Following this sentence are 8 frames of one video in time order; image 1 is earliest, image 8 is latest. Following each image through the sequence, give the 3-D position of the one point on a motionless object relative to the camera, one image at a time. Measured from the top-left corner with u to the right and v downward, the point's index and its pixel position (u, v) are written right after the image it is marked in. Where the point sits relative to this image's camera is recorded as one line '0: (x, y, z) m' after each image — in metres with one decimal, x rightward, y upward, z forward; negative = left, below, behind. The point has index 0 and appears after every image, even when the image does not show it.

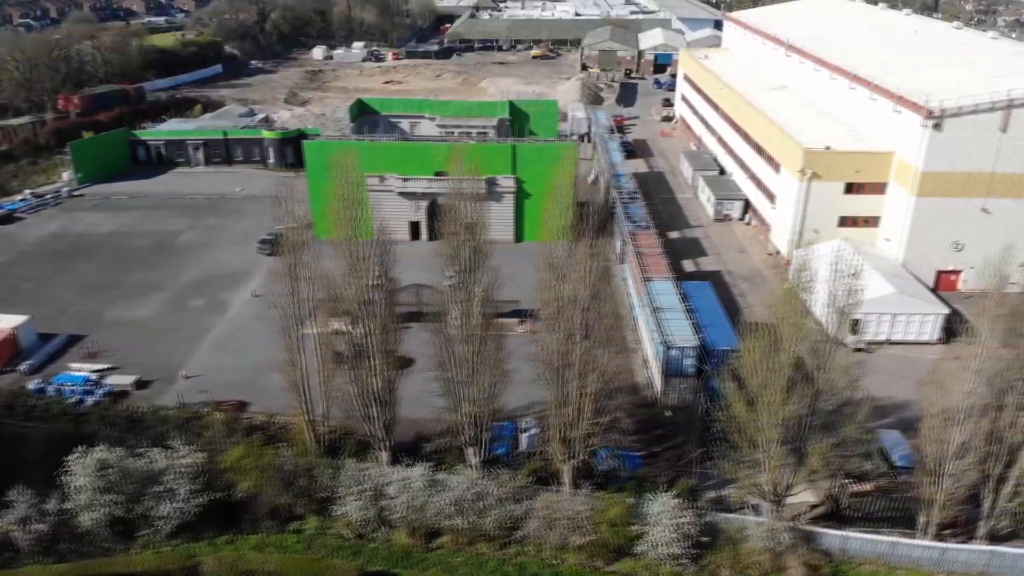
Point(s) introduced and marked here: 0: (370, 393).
0: (-2.8, -2.0, +19.9) m
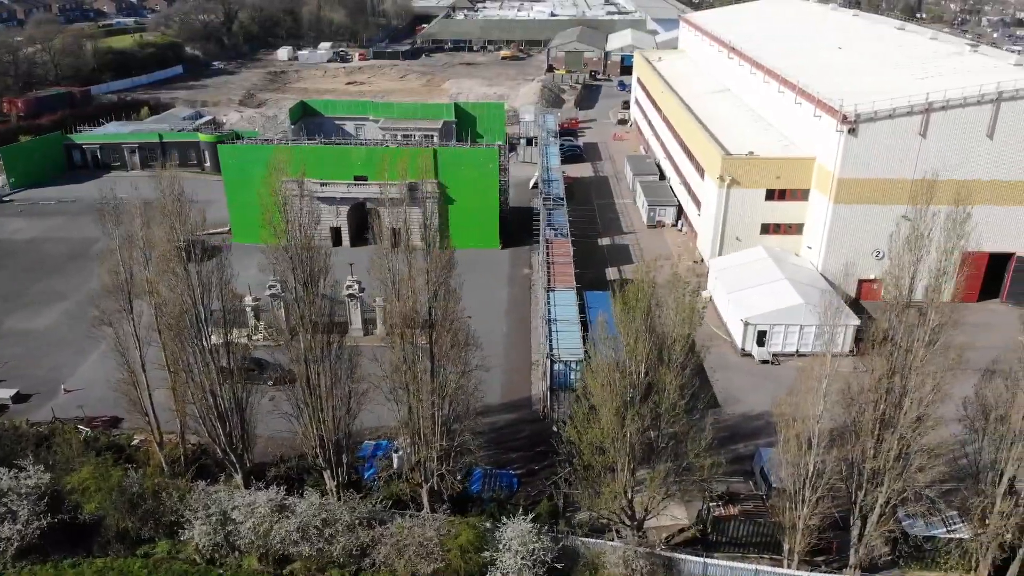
0: (-5.5, -2.3, +19.1) m
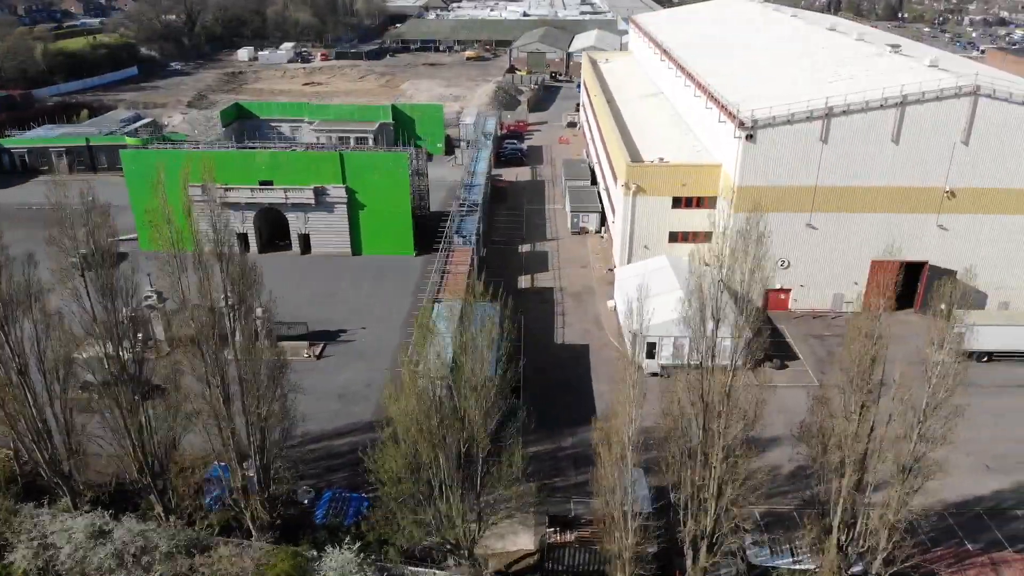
0: (-8.6, -2.6, +18.3) m
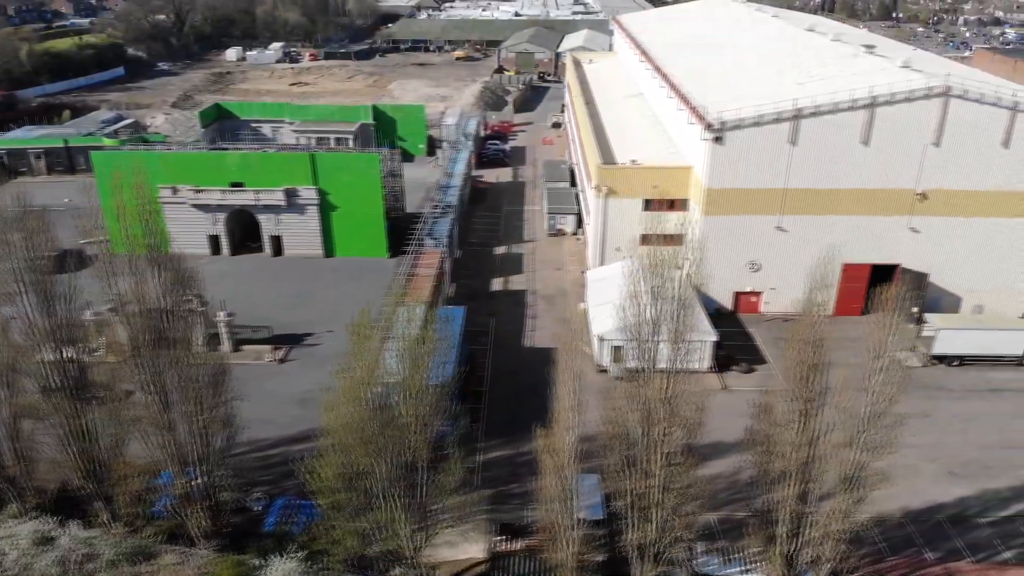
0: (-9.5, -2.7, +18.0) m
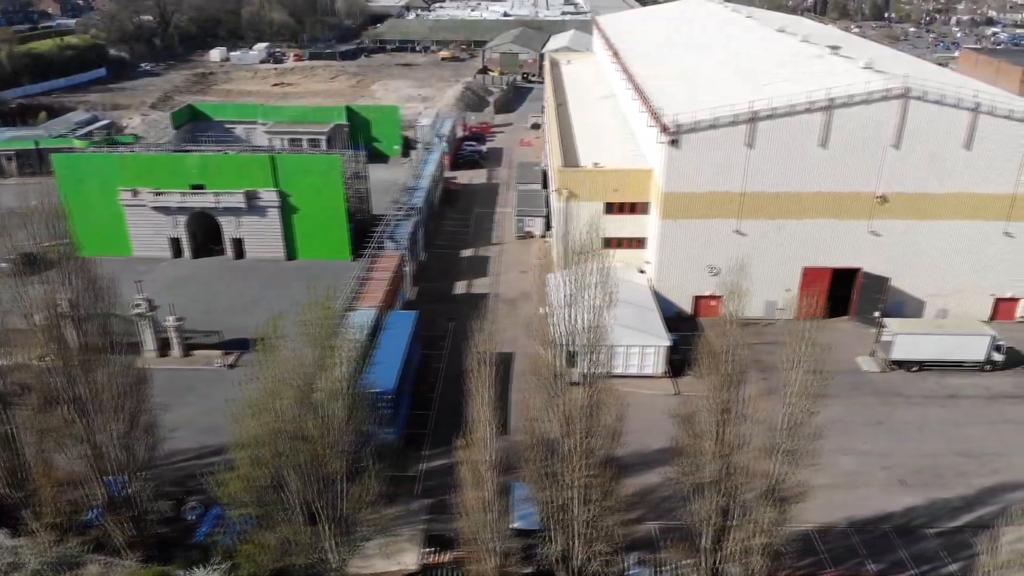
0: (-10.8, -2.8, +17.7) m
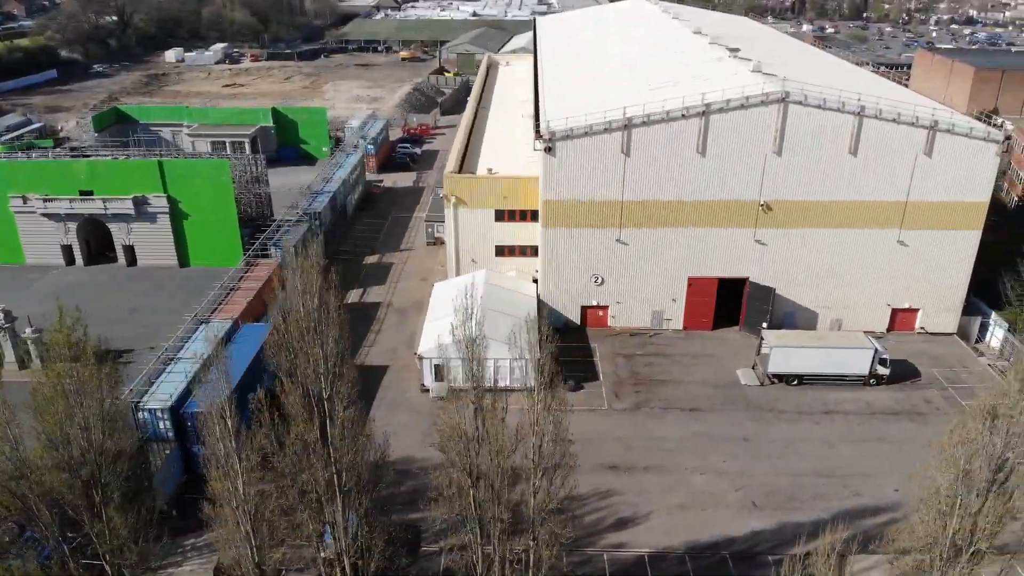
0: (-14.2, -3.1, +17.0) m
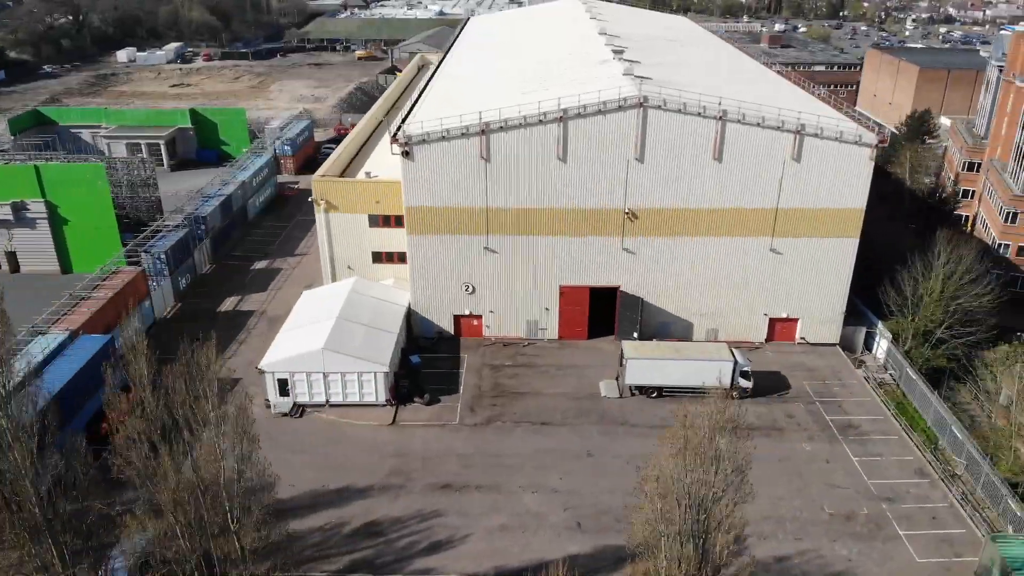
0: (-17.8, -3.3, +16.4) m
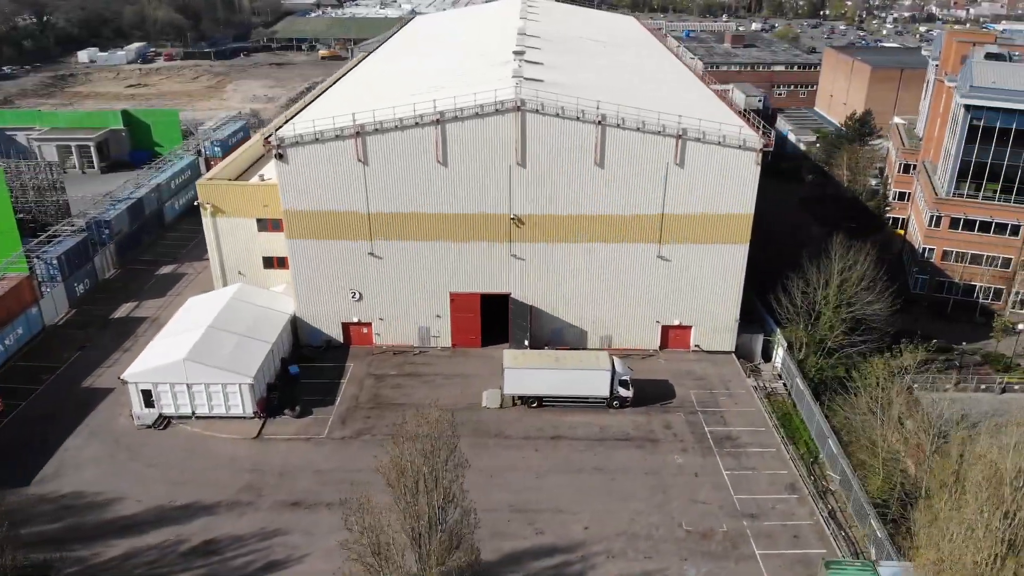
0: (-20.8, -3.5, +16.0) m
